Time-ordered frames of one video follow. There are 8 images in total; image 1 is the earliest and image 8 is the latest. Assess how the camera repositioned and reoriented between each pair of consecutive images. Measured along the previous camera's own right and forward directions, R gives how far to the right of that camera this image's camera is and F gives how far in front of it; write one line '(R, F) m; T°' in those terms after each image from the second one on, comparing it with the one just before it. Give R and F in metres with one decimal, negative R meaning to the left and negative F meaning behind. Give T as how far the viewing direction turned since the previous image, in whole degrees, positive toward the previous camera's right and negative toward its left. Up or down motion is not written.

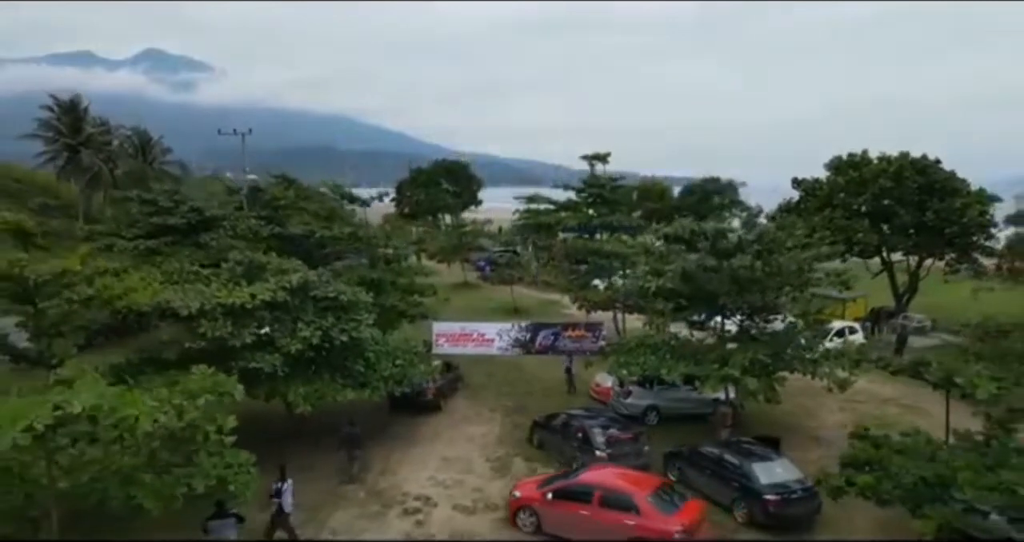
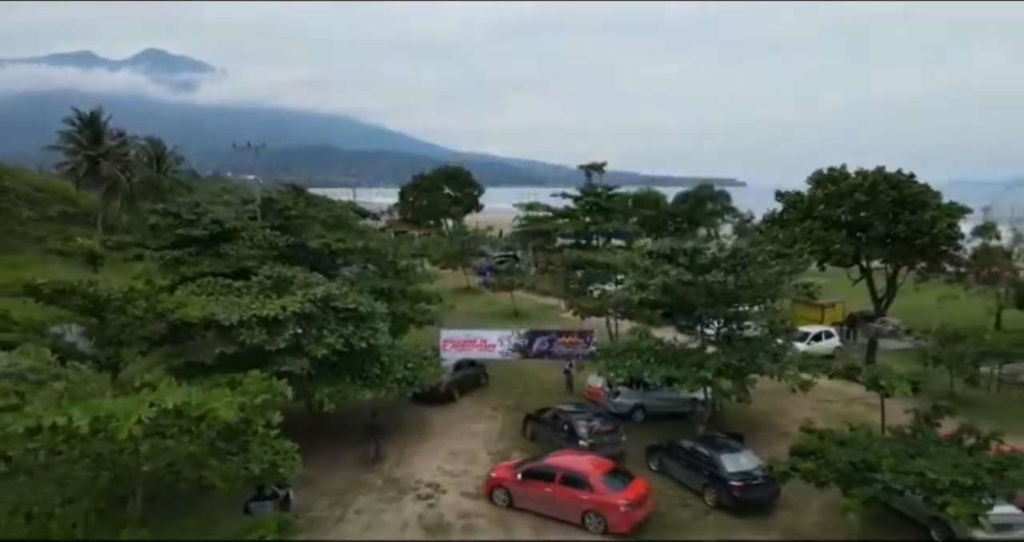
(0.0, -1.2) m; 0°
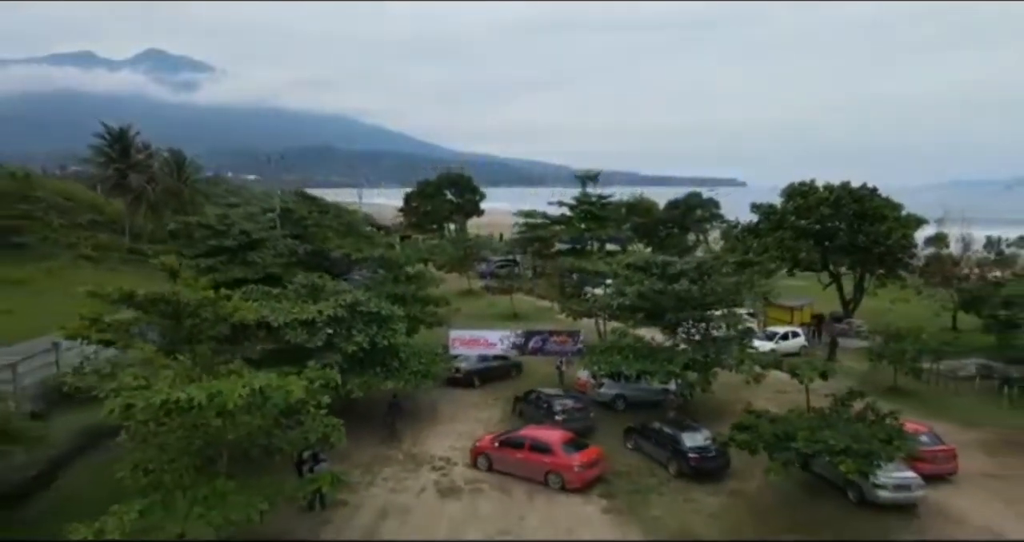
(0.0, -2.1) m; 0°
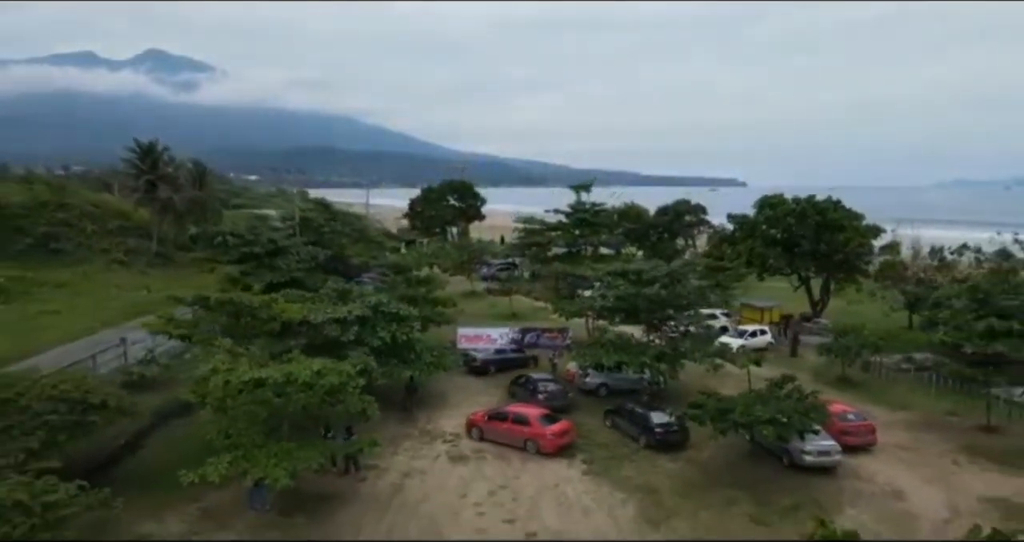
(0.0, -2.5) m; 0°
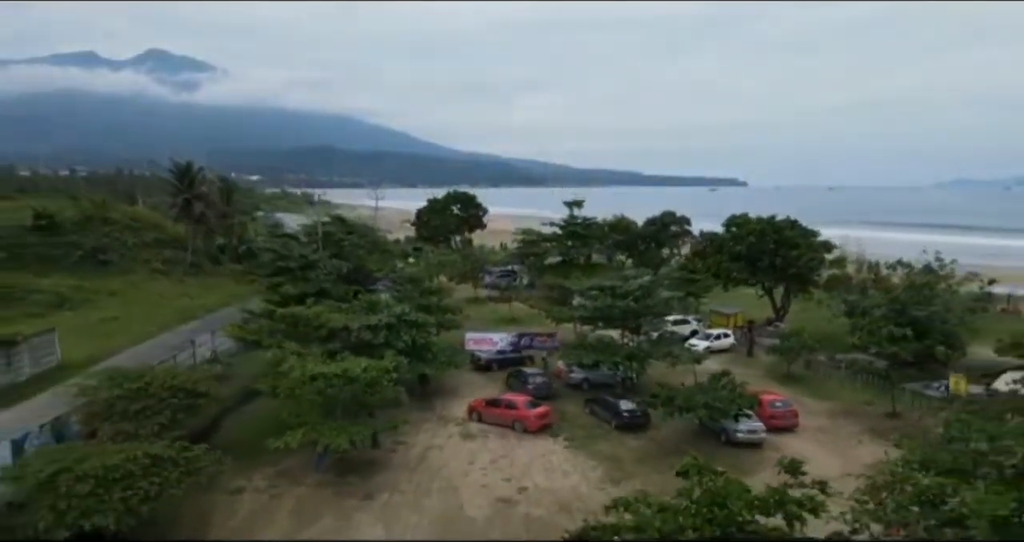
(+0.1, -3.6) m; 0°
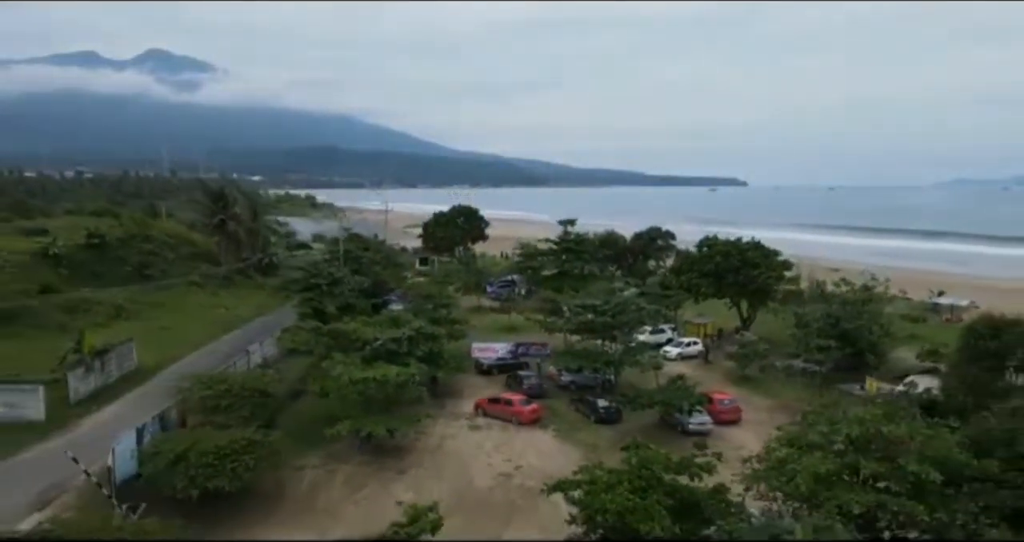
(+0.1, -4.2) m; 0°
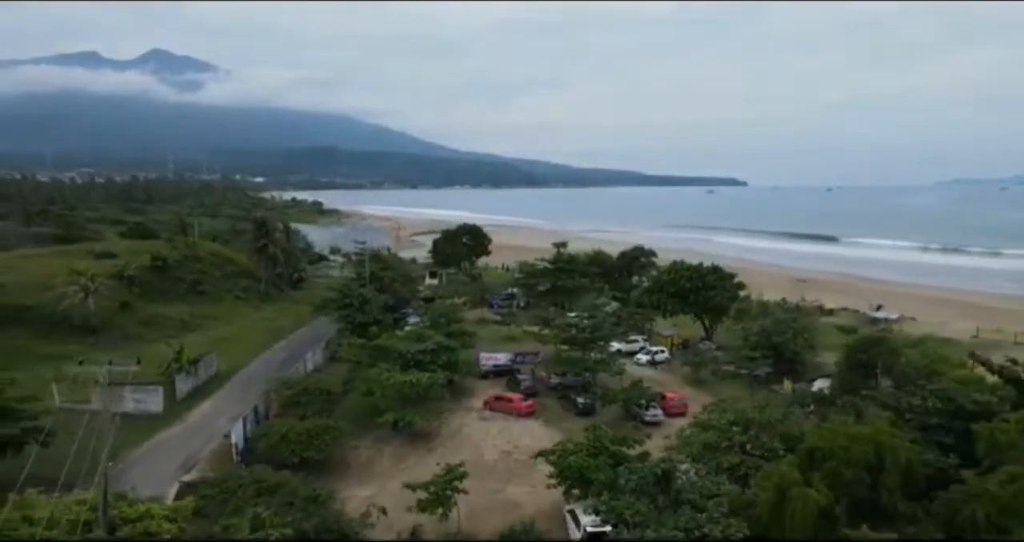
(0.0, -6.6) m; 0°
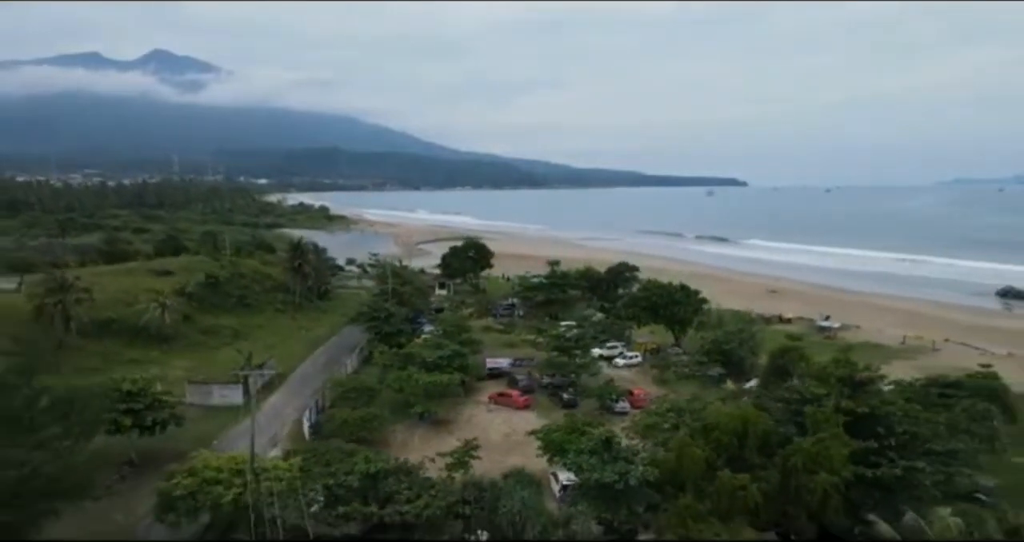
(0.0, -7.6) m; 0°
